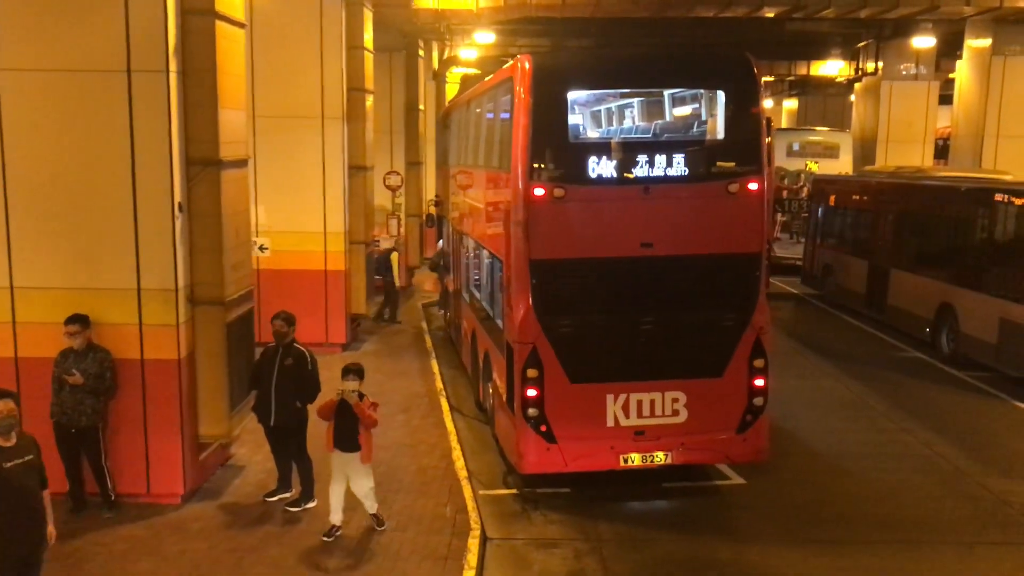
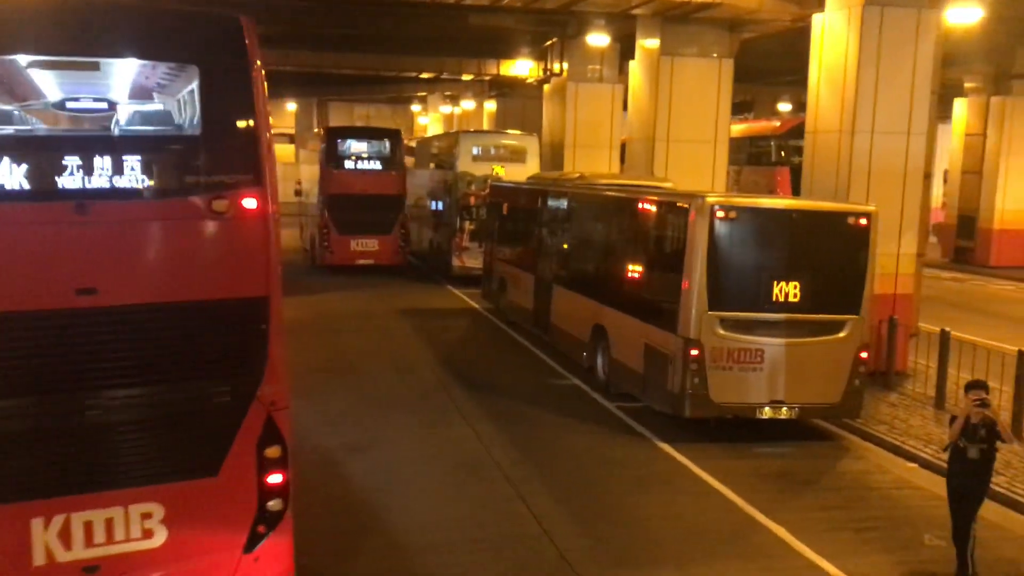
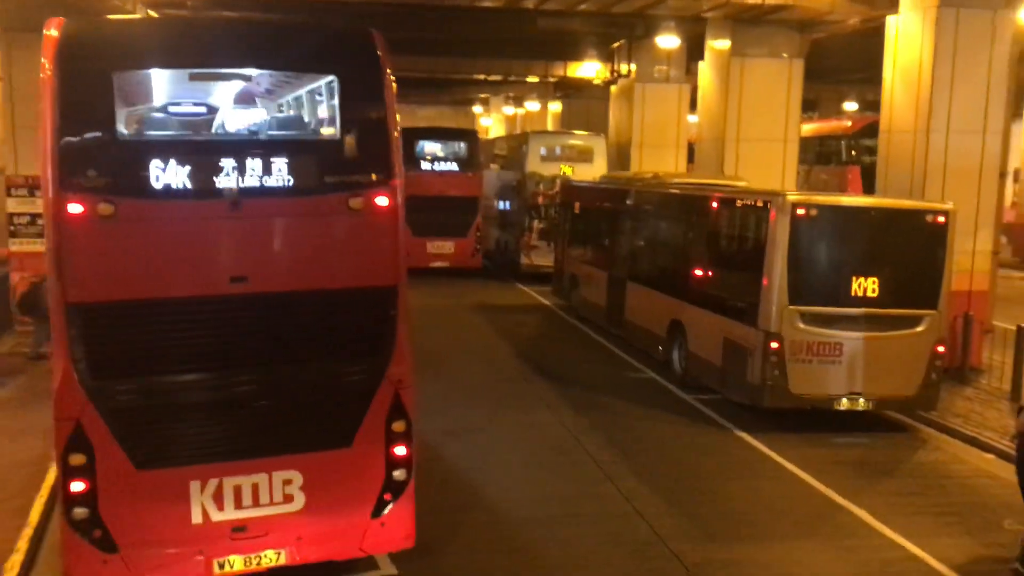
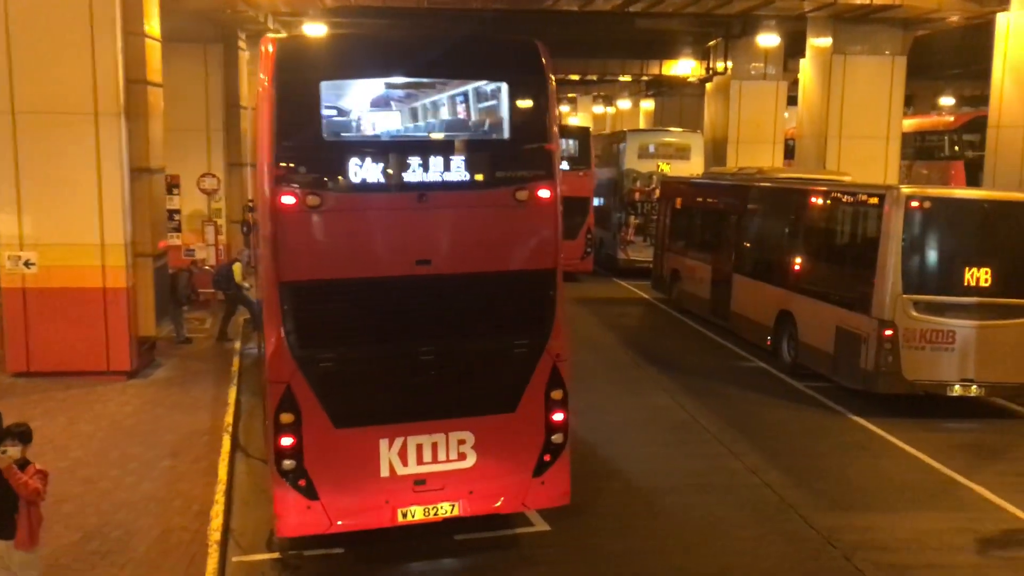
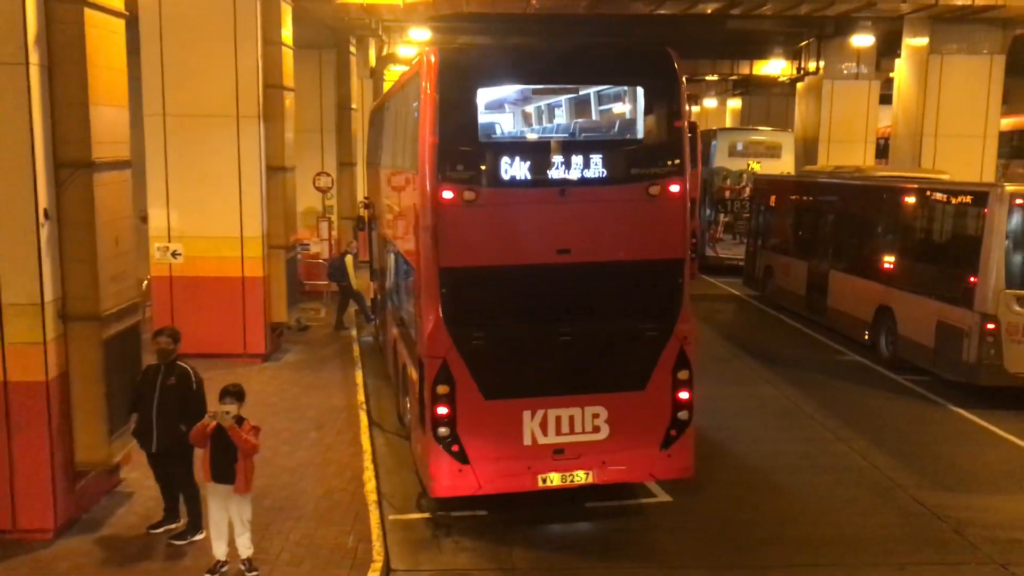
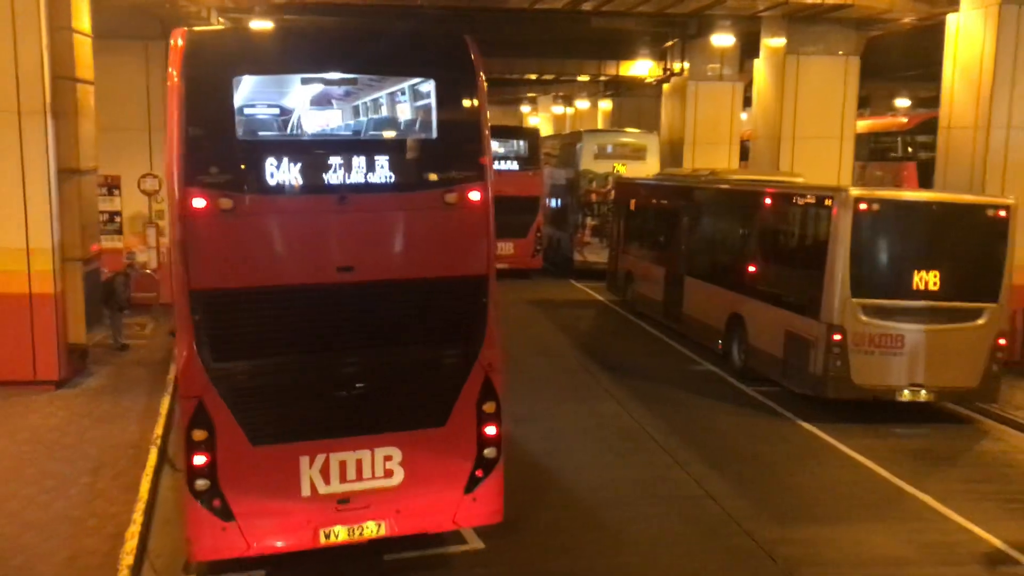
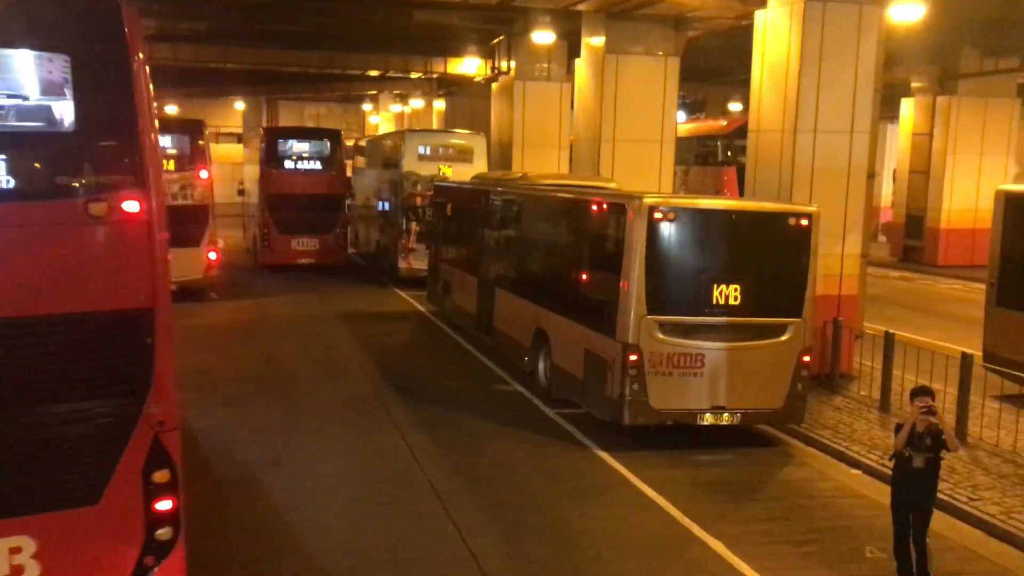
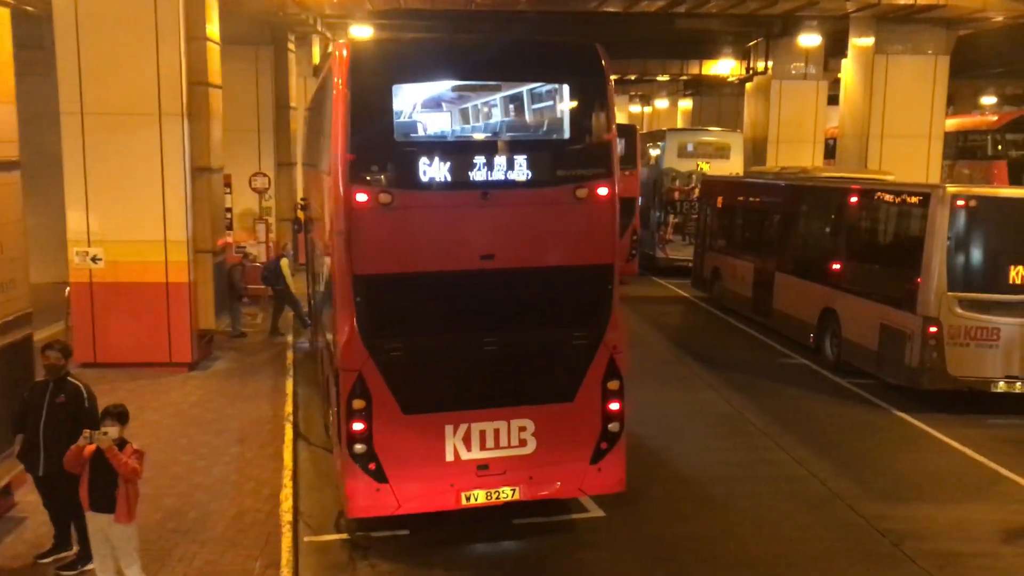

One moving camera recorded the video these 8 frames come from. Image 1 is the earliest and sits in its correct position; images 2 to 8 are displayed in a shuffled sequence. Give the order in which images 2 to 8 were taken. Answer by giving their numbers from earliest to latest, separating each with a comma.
5, 8, 4, 6, 3, 2, 7
